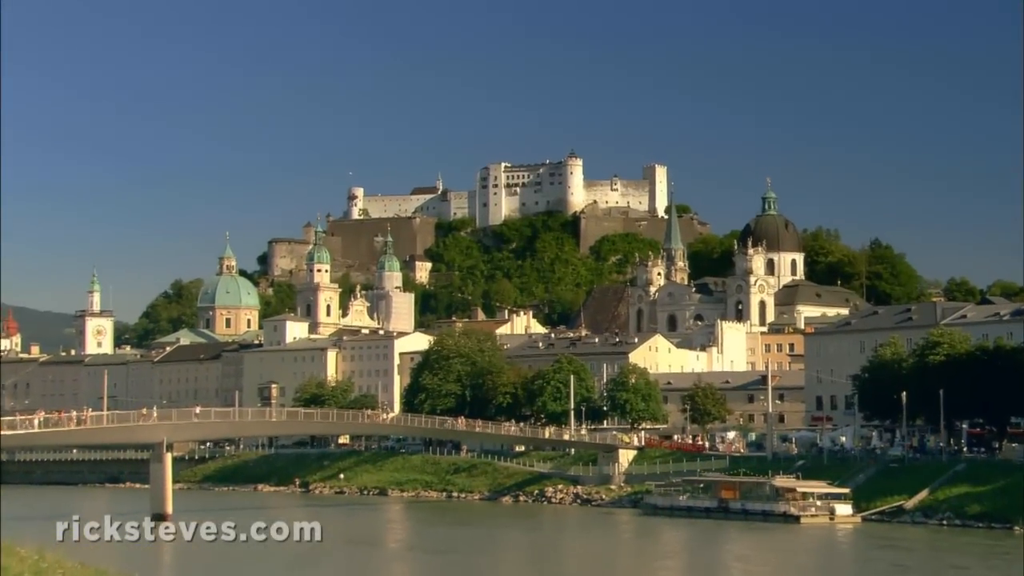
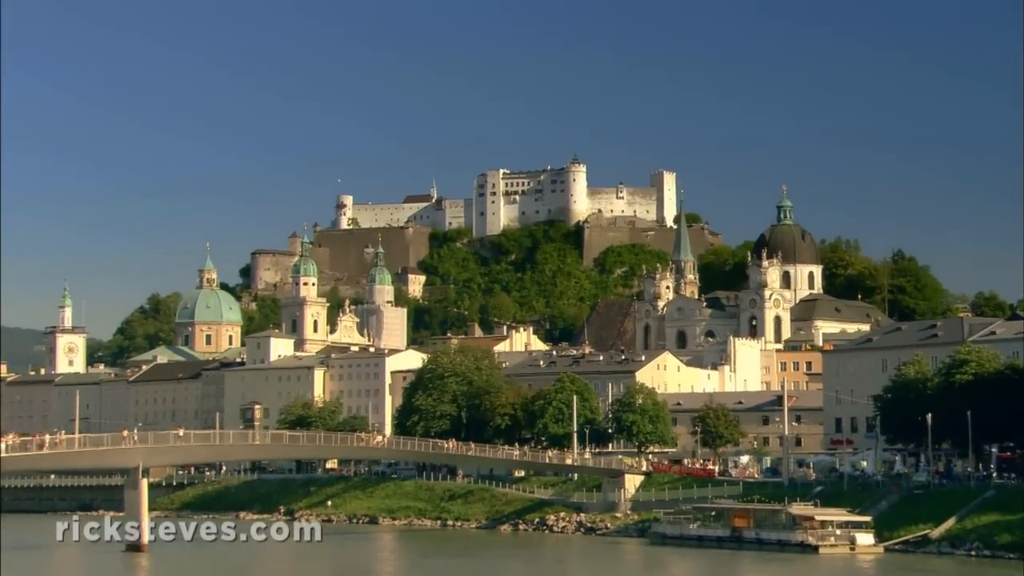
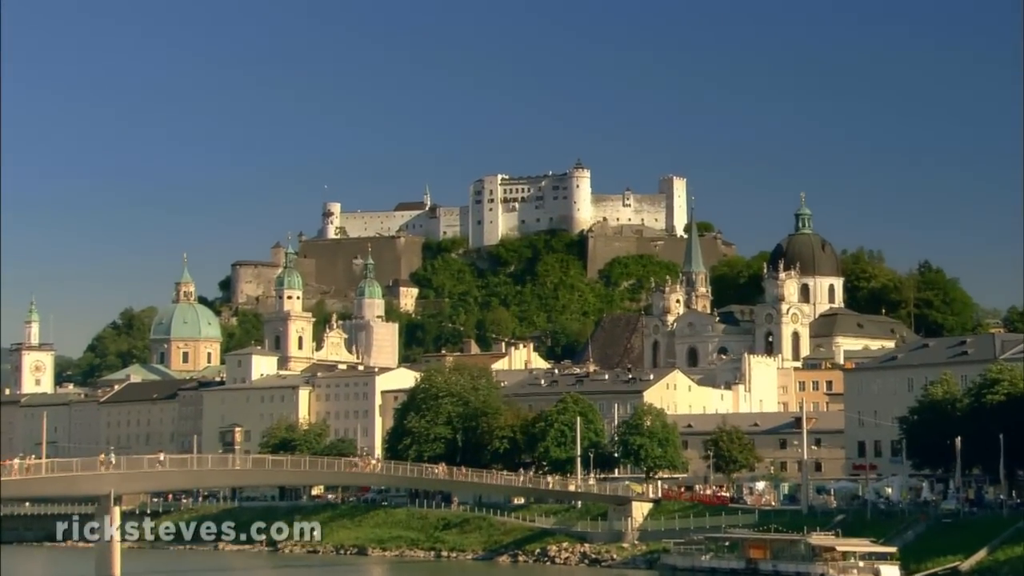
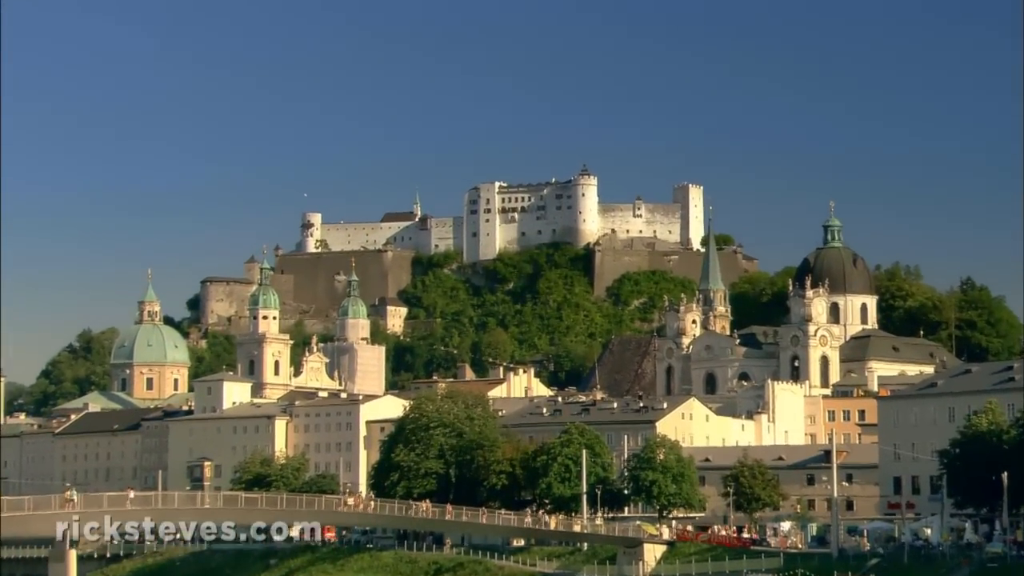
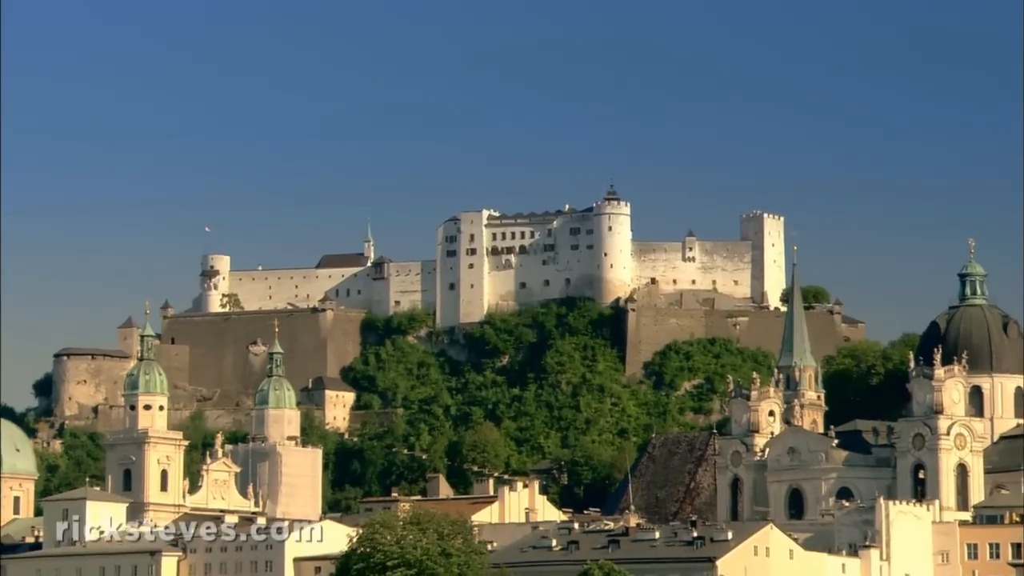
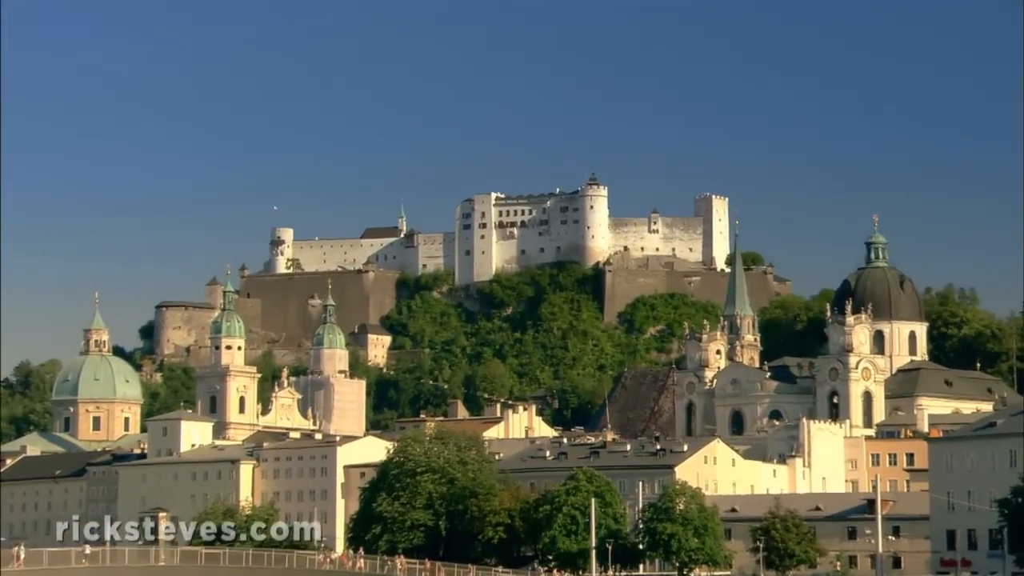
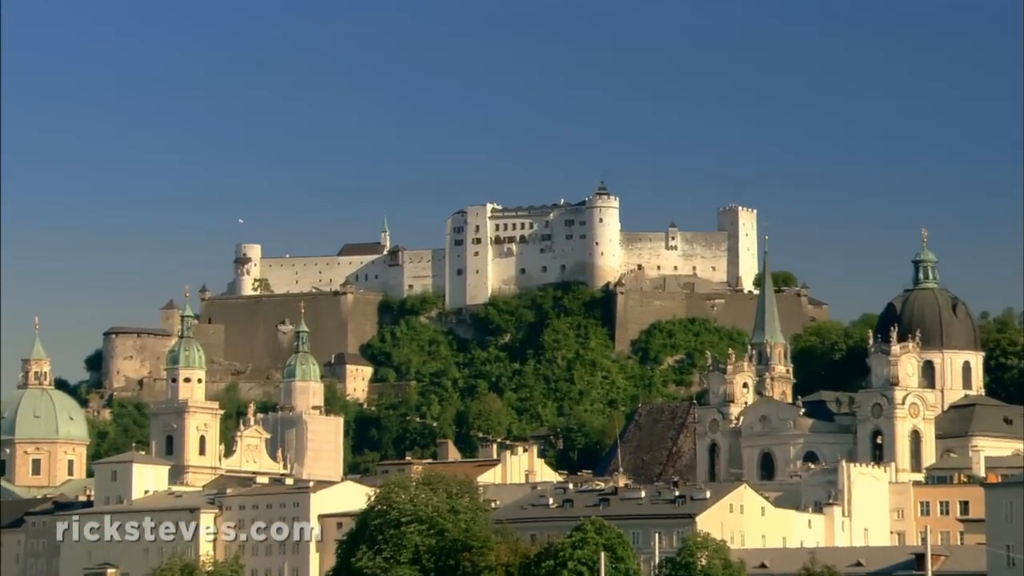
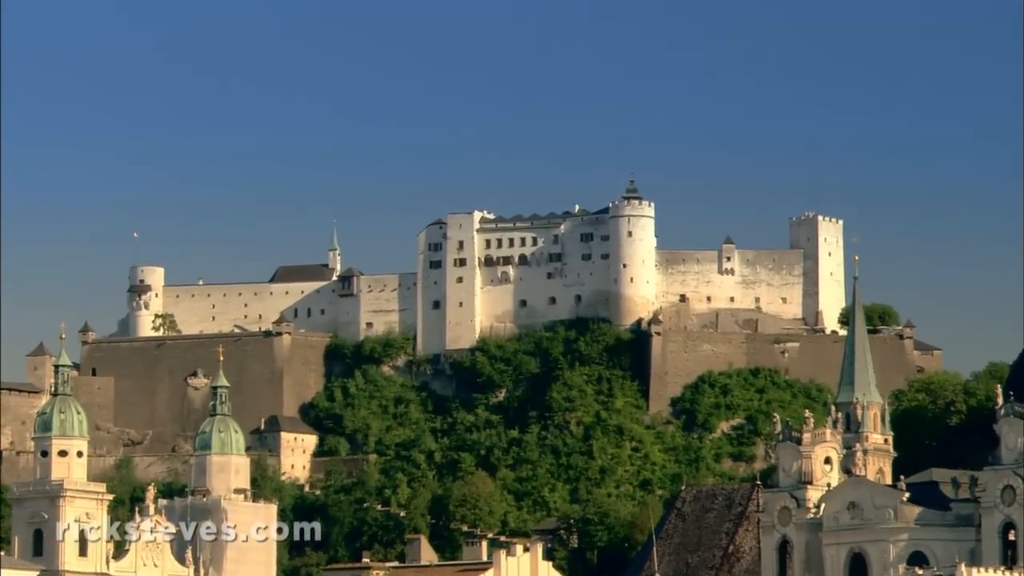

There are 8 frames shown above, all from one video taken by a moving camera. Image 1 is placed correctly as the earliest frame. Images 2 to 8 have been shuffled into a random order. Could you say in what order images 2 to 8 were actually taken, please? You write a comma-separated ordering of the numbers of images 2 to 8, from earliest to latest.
2, 3, 4, 6, 7, 5, 8
